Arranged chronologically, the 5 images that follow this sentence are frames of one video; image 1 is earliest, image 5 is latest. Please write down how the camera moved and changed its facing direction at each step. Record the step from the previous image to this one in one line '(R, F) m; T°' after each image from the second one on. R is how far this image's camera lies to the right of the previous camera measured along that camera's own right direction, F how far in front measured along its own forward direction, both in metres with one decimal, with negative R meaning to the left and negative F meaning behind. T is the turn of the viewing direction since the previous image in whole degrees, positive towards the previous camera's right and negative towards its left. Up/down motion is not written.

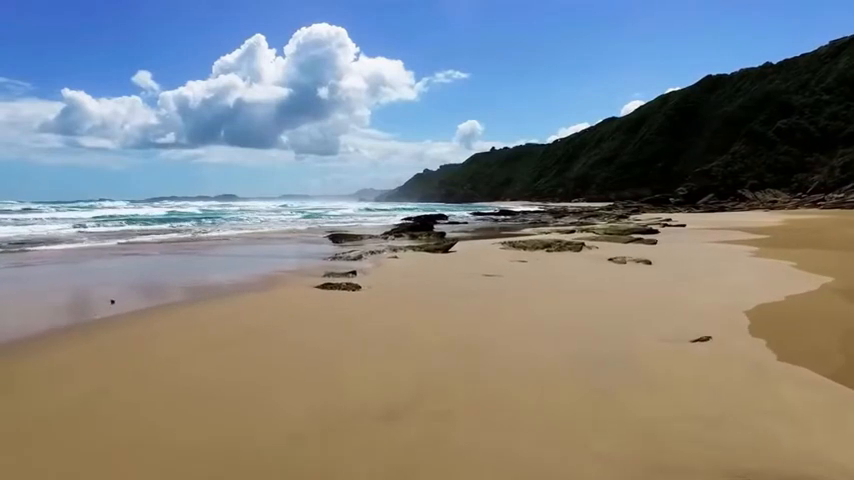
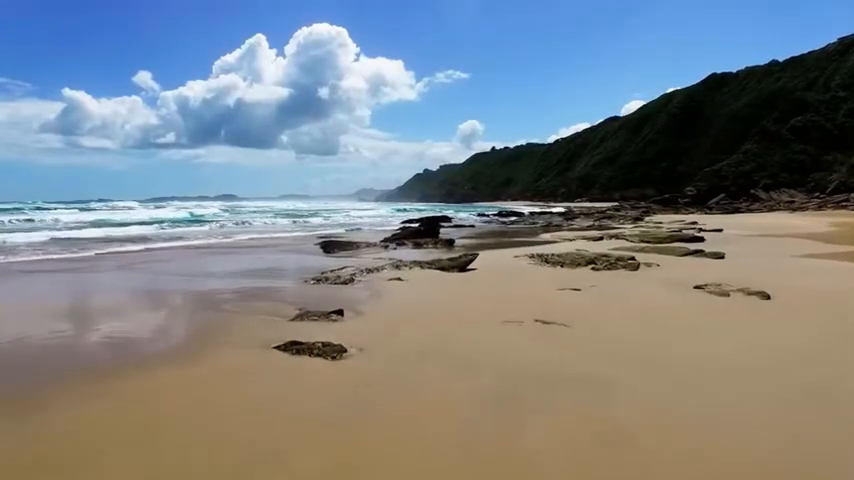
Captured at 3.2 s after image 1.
(-0.1, +1.9) m; 0°
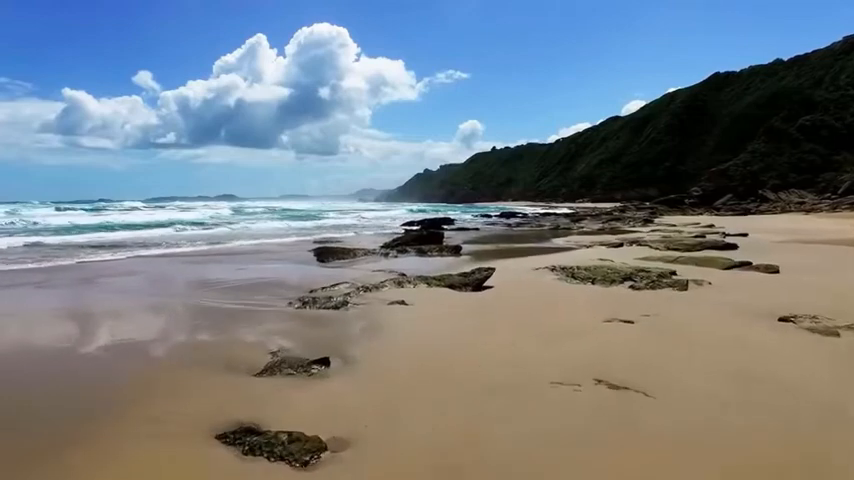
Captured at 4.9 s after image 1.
(-0.1, +1.1) m; 0°
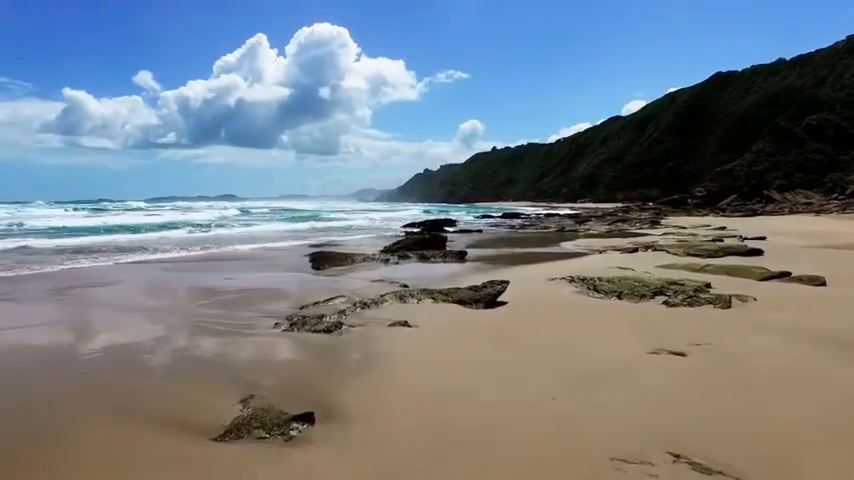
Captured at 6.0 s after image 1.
(-0.1, +0.7) m; 0°
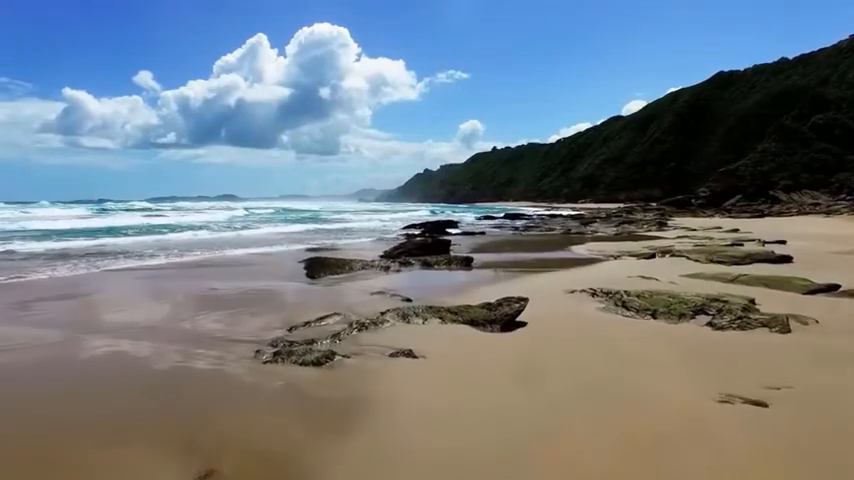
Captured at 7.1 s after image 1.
(-0.1, +0.7) m; 0°
